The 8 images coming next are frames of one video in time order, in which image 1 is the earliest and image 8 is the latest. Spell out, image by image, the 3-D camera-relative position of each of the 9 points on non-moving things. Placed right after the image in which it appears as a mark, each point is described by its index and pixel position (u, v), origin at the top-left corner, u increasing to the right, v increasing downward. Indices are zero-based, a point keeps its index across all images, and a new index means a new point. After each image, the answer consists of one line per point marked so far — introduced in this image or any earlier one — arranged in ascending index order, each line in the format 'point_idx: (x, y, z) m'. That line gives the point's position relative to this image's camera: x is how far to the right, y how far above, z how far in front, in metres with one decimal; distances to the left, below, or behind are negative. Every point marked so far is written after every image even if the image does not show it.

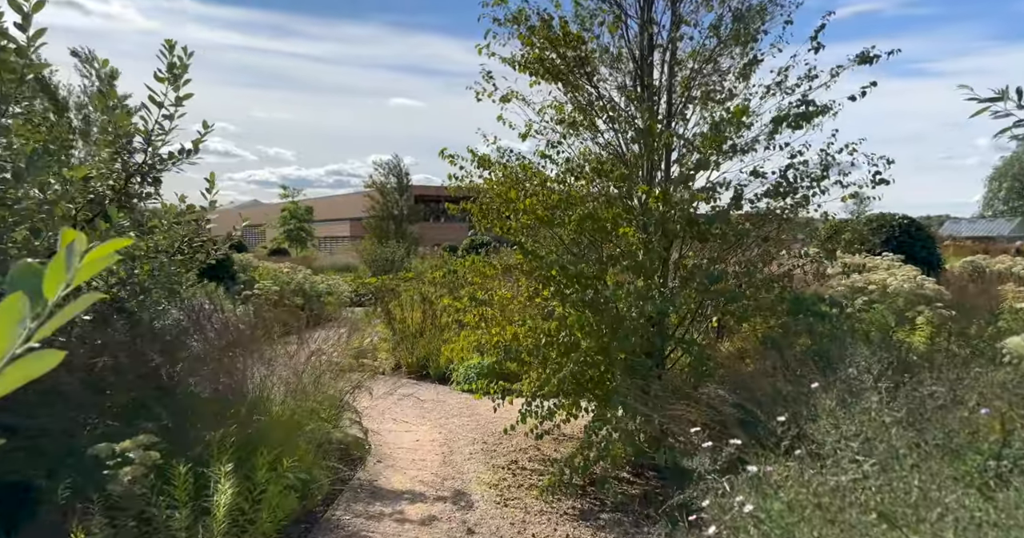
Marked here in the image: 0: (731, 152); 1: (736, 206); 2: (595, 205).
0: (+1.1, +0.6, +3.4) m
1: (+1.1, +0.3, +3.3) m
2: (+0.4, +0.3, +3.6) m
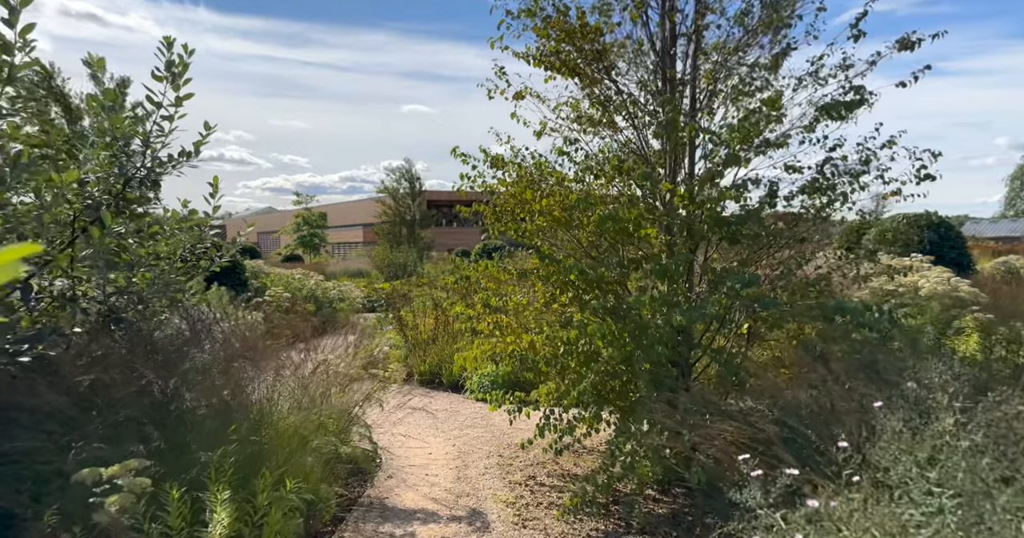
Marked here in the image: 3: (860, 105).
0: (+1.2, +0.6, +3.2) m
1: (+1.2, +0.3, +3.1) m
2: (+0.5, +0.3, +3.4) m
3: (+1.6, +0.8, +3.1) m
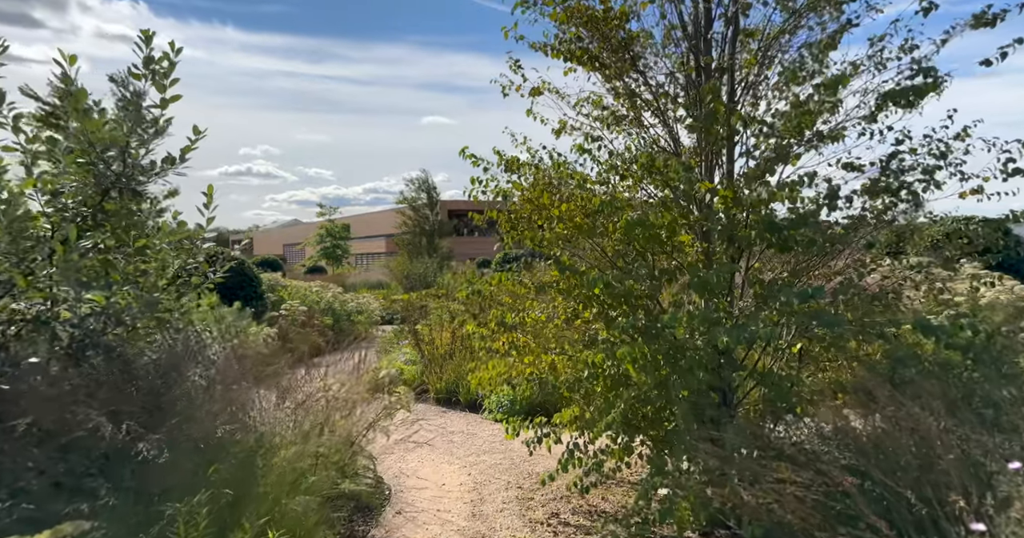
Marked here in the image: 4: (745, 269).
0: (+1.3, +0.5, +2.8) m
1: (+1.3, +0.2, +2.7) m
2: (+0.6, +0.3, +3.0) m
3: (+1.7, +0.7, +2.6) m
4: (+1.0, 0.0, +2.8) m
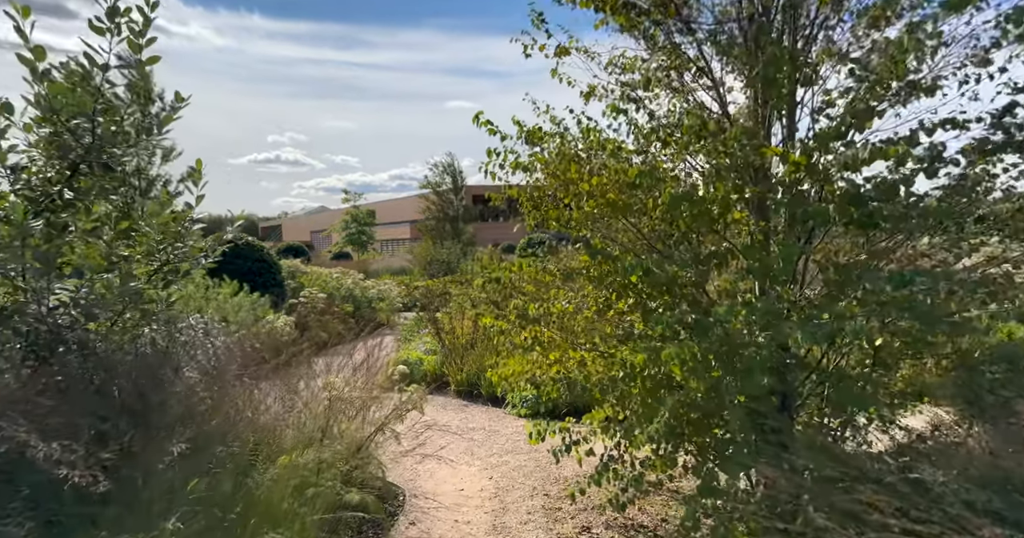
0: (+1.3, +0.6, +2.3) m
1: (+1.3, +0.3, +2.2) m
2: (+0.7, +0.3, +2.5) m
3: (+1.7, +0.8, +2.1) m
4: (+1.1, +0.1, +2.3) m
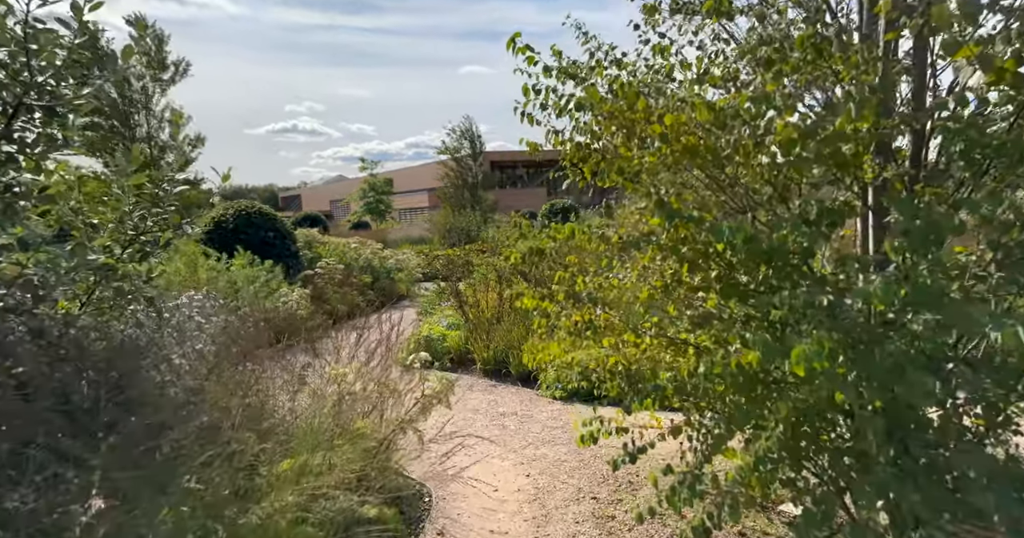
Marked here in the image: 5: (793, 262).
0: (+1.5, +0.7, +1.6) m
1: (+1.5, +0.4, +1.5) m
2: (+0.9, +0.4, +1.9) m
3: (+1.9, +0.9, +1.4) m
4: (+1.2, +0.2, +1.7) m
5: (+0.8, 0.0, +2.0) m
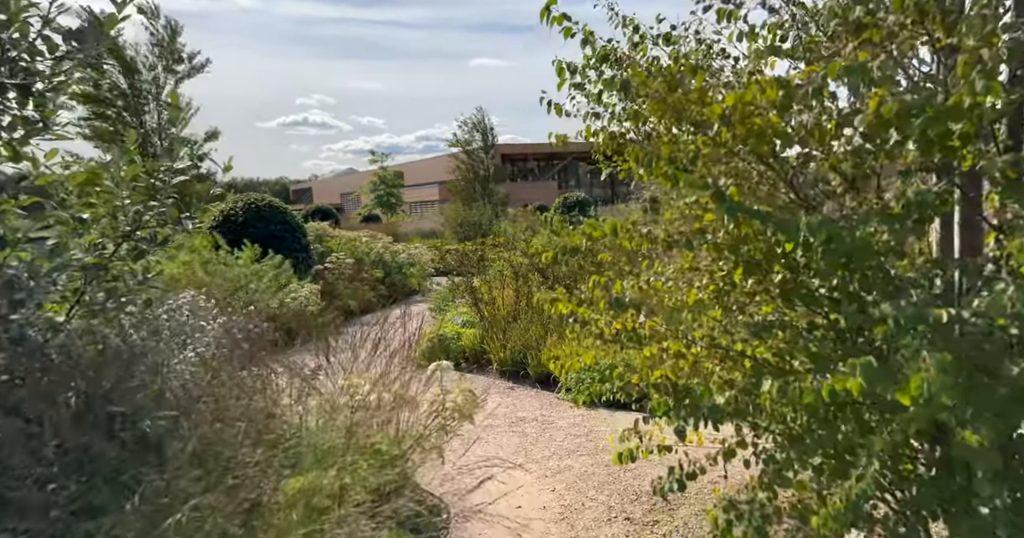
0: (+1.6, +0.7, +1.3) m
1: (+1.6, +0.4, +1.2) m
2: (+1.0, +0.4, +1.6) m
3: (+2.0, +0.8, +1.1) m
4: (+1.3, +0.1, +1.4) m
5: (+0.9, 0.0, +1.7) m
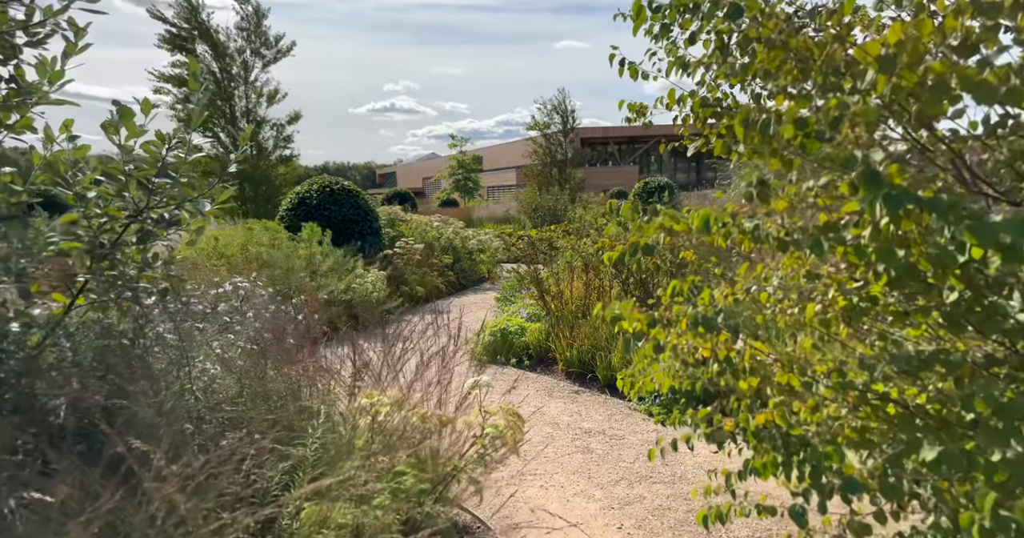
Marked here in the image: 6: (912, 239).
0: (+1.6, +0.6, +0.6) m
1: (+1.6, +0.3, +0.5) m
2: (+1.0, +0.4, +1.0) m
3: (+2.0, +0.8, +0.4) m
4: (+1.4, +0.1, +0.7) m
5: (+1.0, 0.0, +1.1) m
6: (+0.8, +0.1, +1.4) m
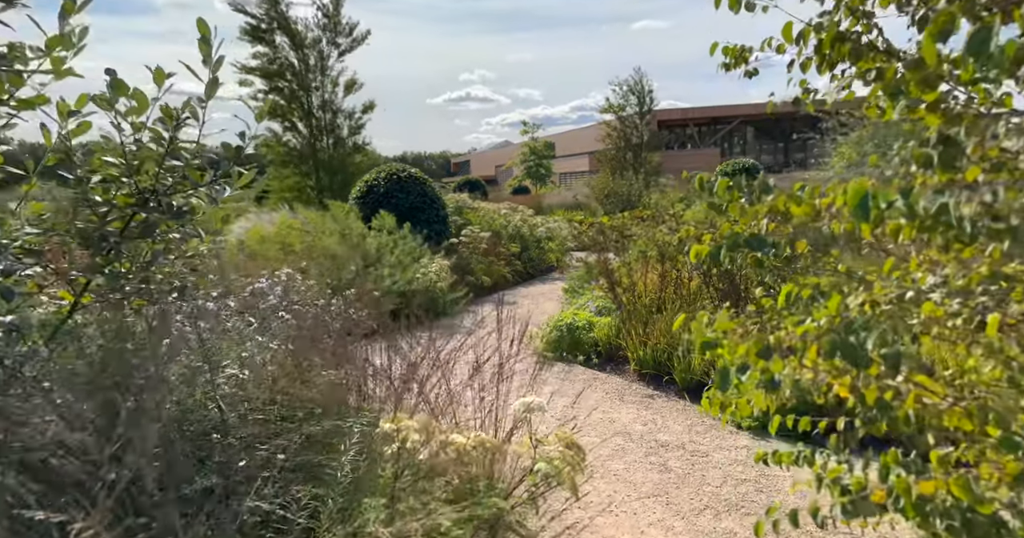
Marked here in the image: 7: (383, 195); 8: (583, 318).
0: (+1.6, +0.6, 0.0) m
1: (+1.6, +0.3, -0.1) m
2: (+1.0, +0.4, +0.4) m
3: (+1.9, +0.7, -0.3) m
4: (+1.3, +0.1, +0.1) m
5: (+1.1, 0.0, +0.5) m
6: (+0.9, +0.1, +0.8) m
7: (-2.0, +1.1, +9.9) m
8: (+0.6, -0.4, +5.7) m
